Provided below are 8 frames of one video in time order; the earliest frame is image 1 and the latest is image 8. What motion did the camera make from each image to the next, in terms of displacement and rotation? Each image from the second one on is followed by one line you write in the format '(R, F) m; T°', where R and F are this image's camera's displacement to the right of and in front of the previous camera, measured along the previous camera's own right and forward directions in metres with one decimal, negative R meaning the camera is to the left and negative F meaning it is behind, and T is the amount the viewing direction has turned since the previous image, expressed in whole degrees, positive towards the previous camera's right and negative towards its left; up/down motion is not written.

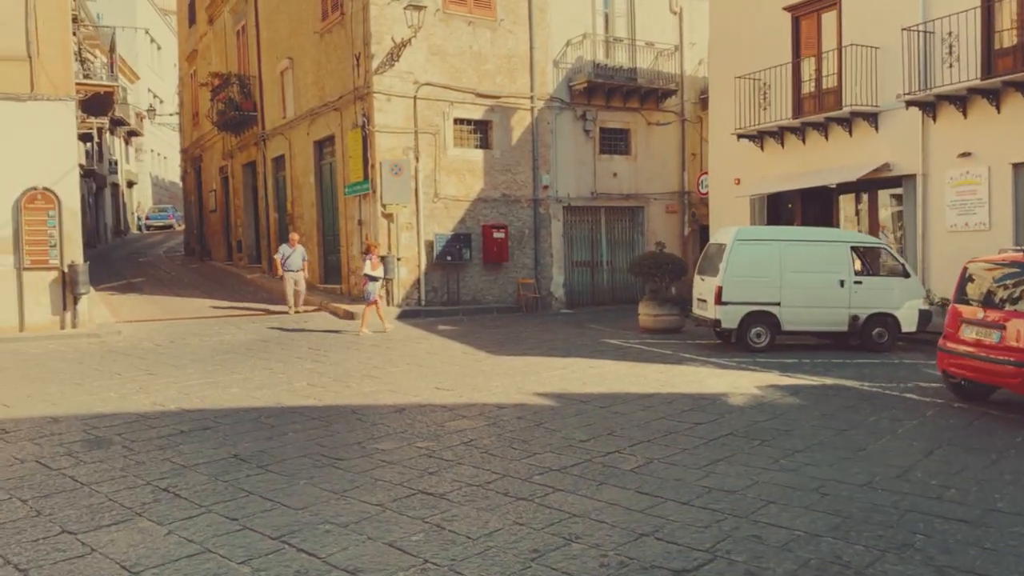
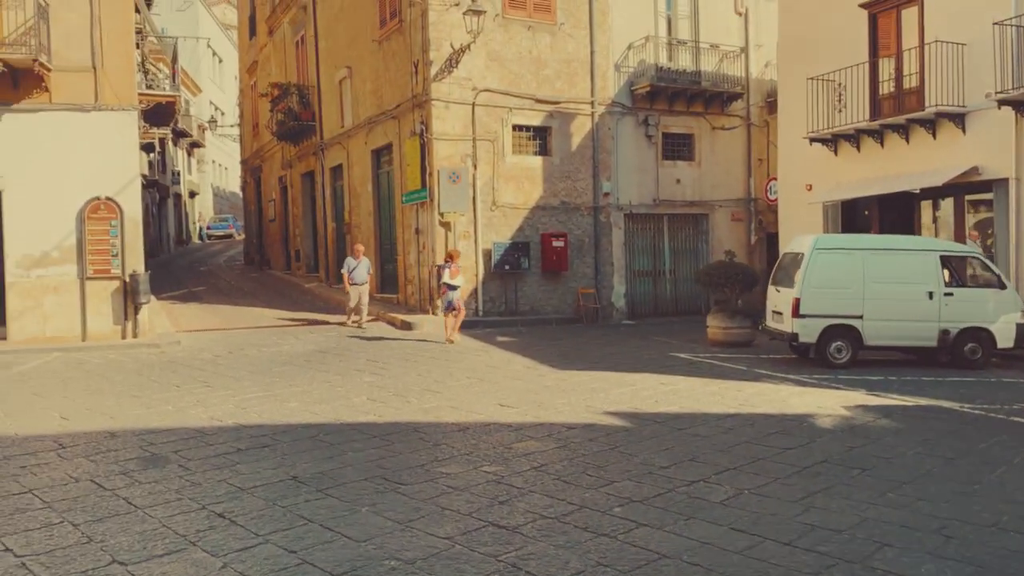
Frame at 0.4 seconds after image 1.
(-0.2, +0.4) m; -4°
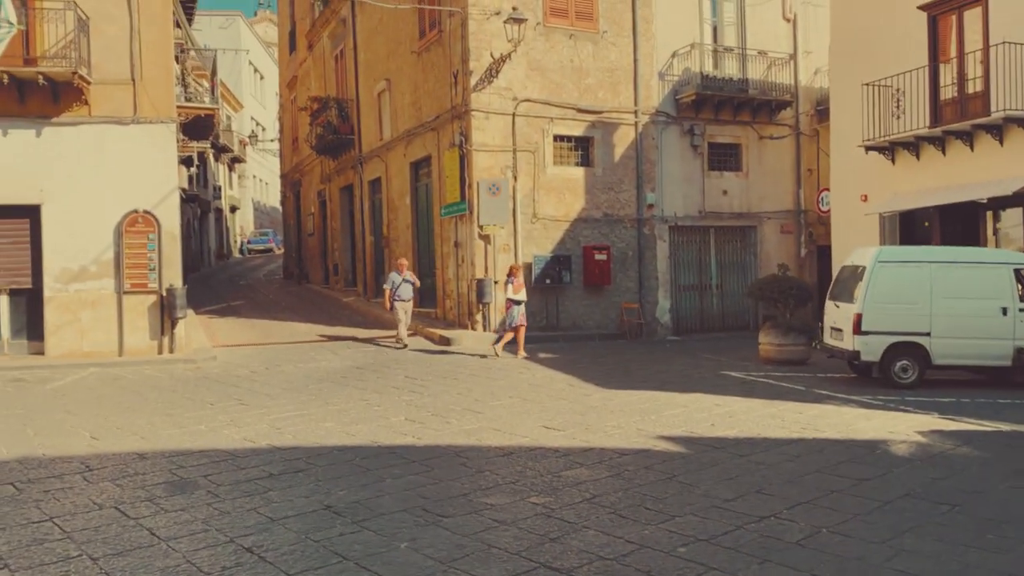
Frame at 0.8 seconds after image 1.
(-0.1, +0.4) m; -3°
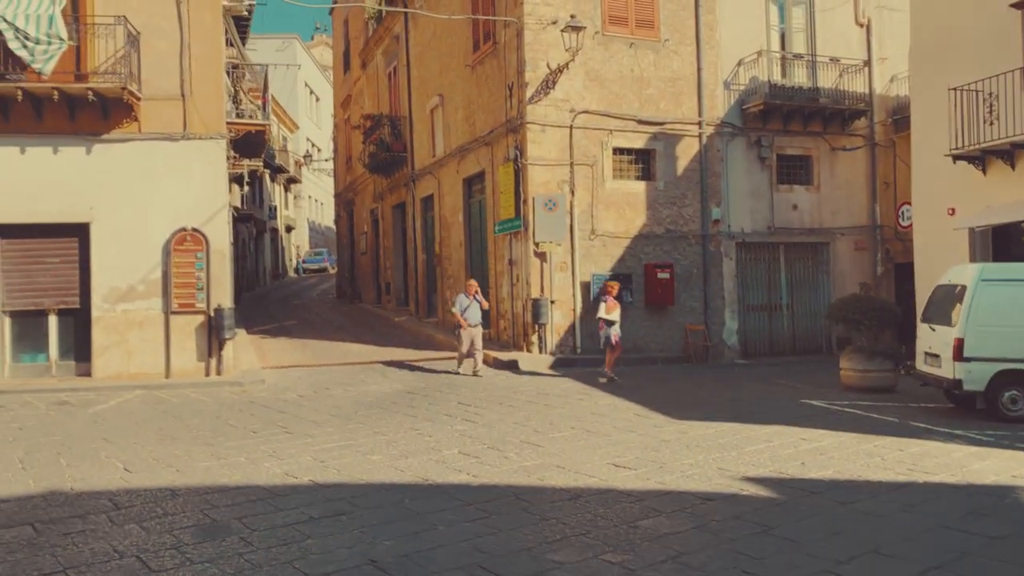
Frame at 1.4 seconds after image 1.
(-0.1, +0.6) m; -4°
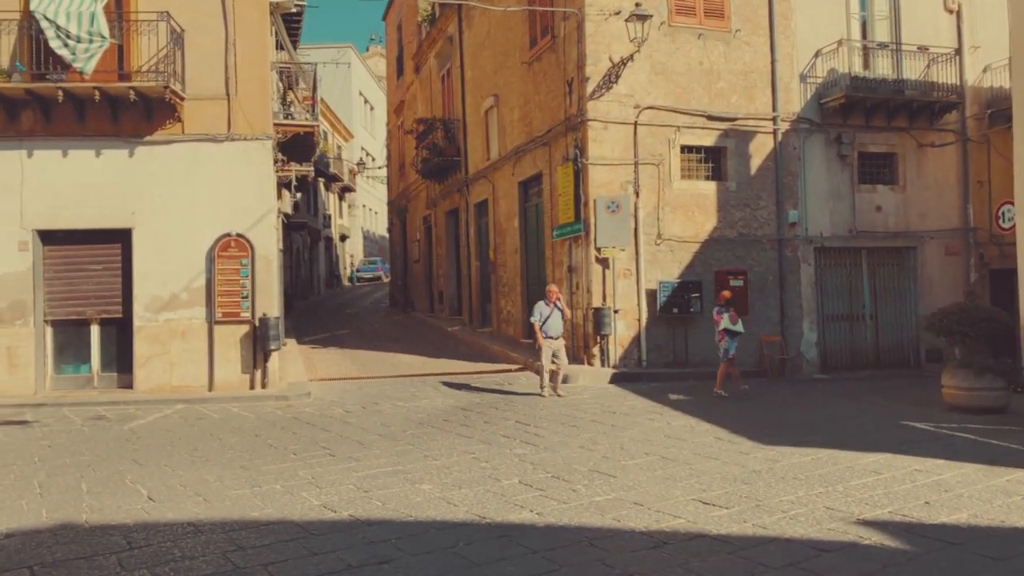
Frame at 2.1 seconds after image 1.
(-0.1, +0.8) m; -4°
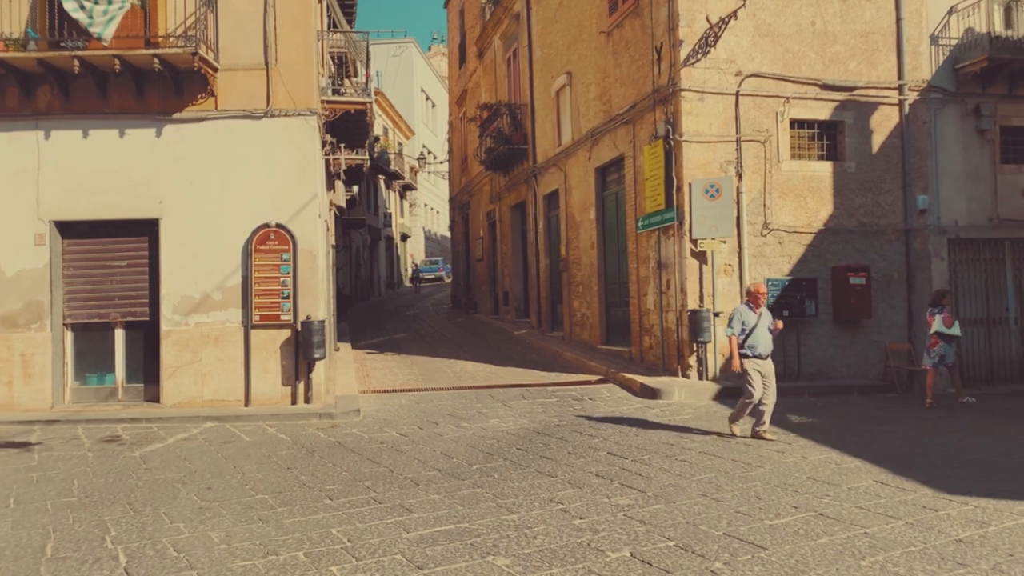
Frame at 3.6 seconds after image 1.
(-0.3, +1.7) m; -4°
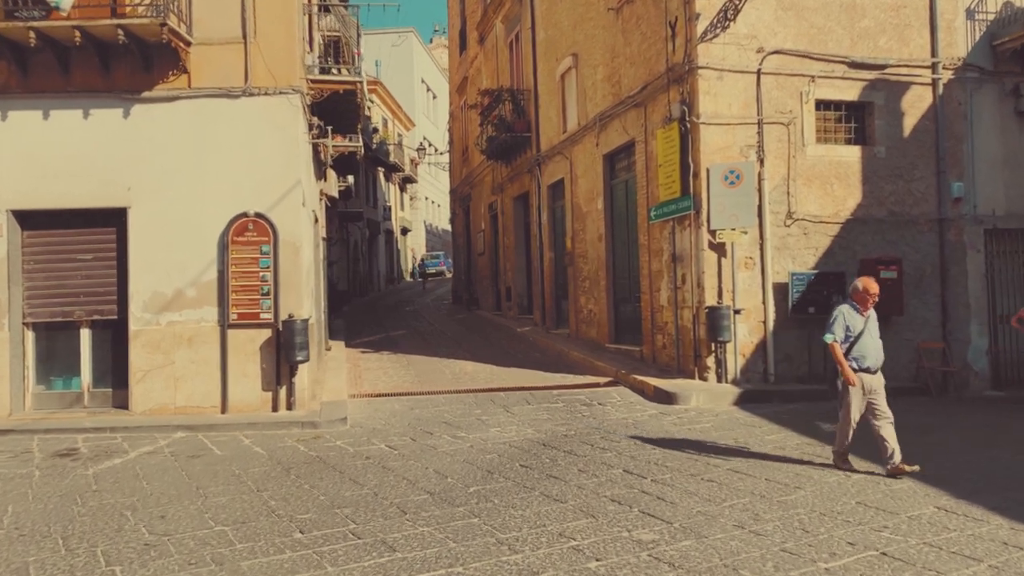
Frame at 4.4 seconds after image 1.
(0.0, +0.8) m; 0°
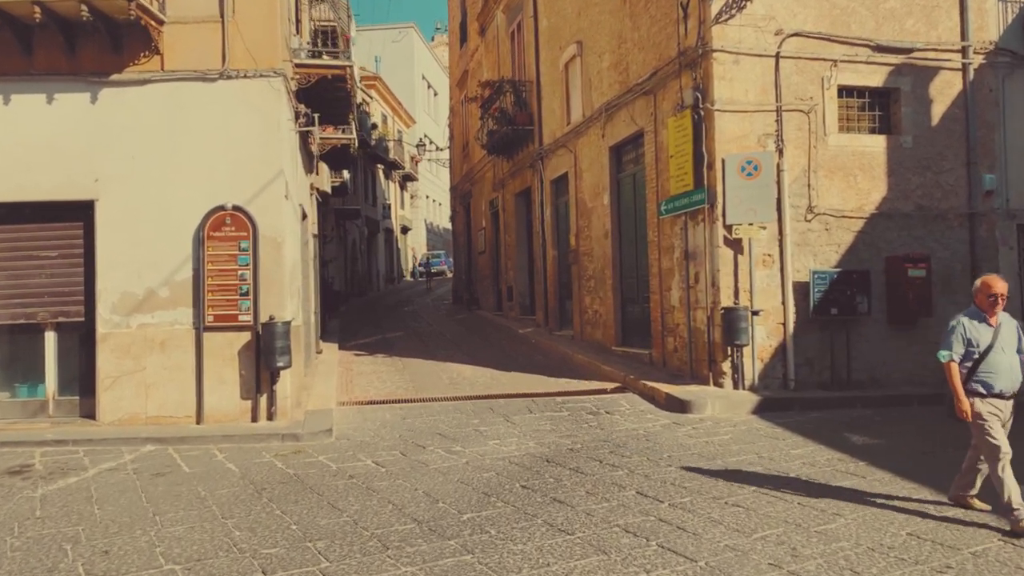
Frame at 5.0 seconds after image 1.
(0.0, +0.7) m; 0°
